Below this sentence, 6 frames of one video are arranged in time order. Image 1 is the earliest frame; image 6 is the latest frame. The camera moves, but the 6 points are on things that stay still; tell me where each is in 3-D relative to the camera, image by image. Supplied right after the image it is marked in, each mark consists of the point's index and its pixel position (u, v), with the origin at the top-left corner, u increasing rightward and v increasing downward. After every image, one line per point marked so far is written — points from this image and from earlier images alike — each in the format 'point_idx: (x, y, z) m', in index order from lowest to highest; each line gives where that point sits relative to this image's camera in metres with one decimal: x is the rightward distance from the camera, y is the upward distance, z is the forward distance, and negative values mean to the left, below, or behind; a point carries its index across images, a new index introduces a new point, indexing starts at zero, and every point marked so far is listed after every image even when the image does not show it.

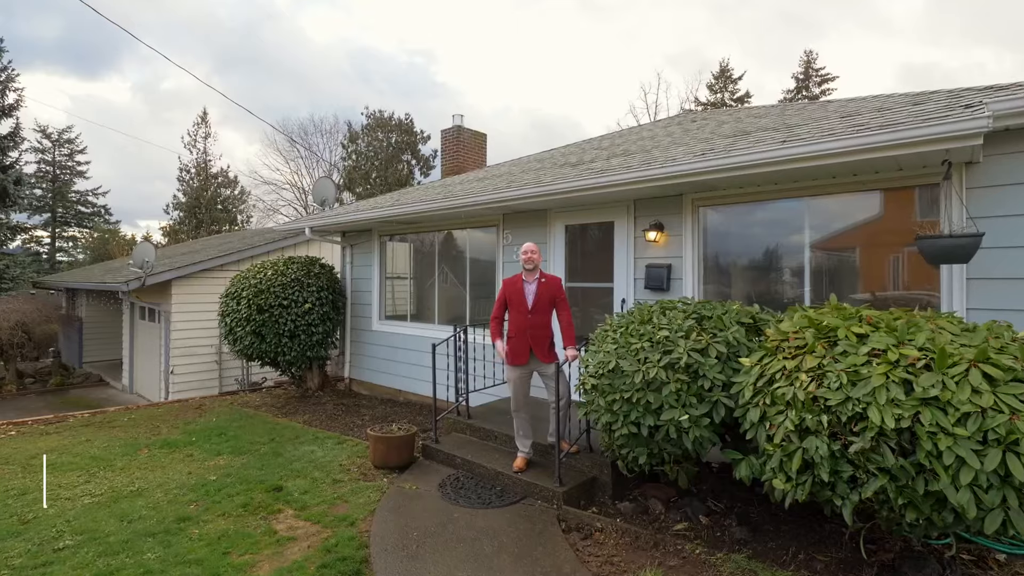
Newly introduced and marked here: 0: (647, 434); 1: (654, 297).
0: (+0.8, -0.8, +3.0) m
1: (+1.3, -0.1, +4.8) m
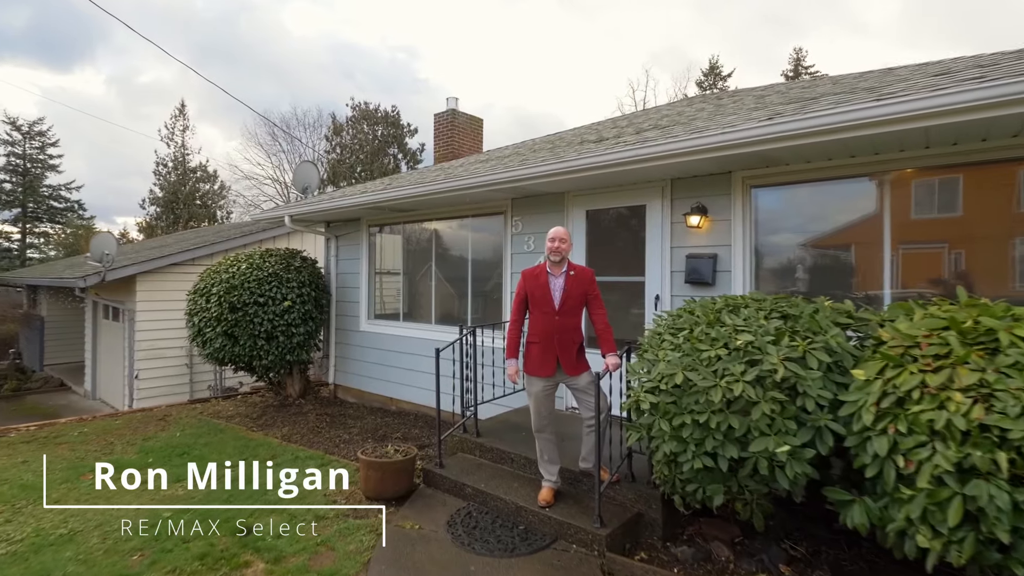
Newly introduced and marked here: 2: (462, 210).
0: (+1.0, -0.8, +2.3) m
1: (+1.4, 0.0, +4.1) m
2: (-0.5, +0.9, +5.8) m
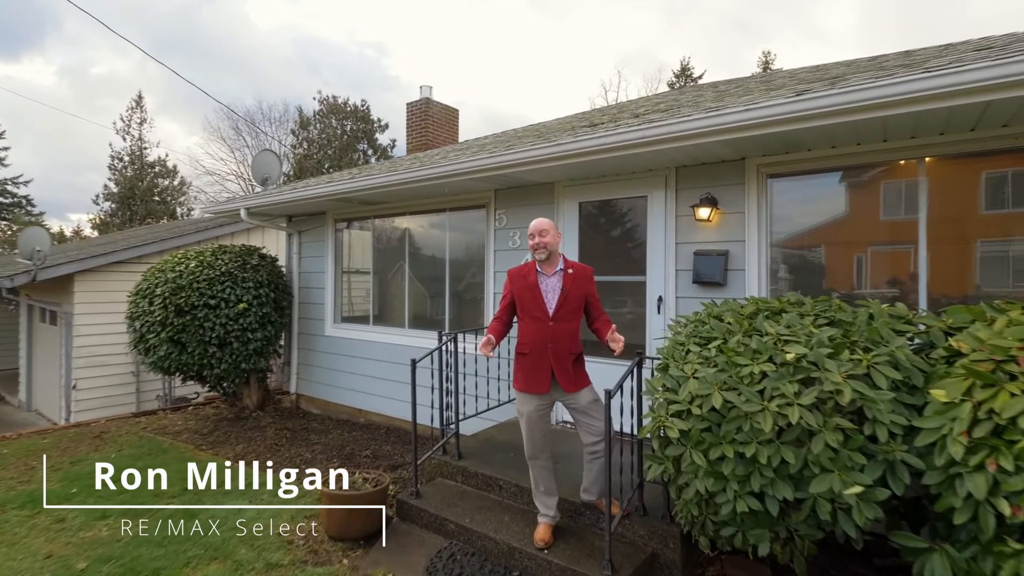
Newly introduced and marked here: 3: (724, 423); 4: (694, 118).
0: (+1.0, -0.8, +1.9) m
1: (+1.3, 0.0, +3.7) m
2: (-0.7, +0.8, +5.2) m
3: (+0.8, -0.5, +2.0) m
4: (+1.1, +1.0, +3.1) m
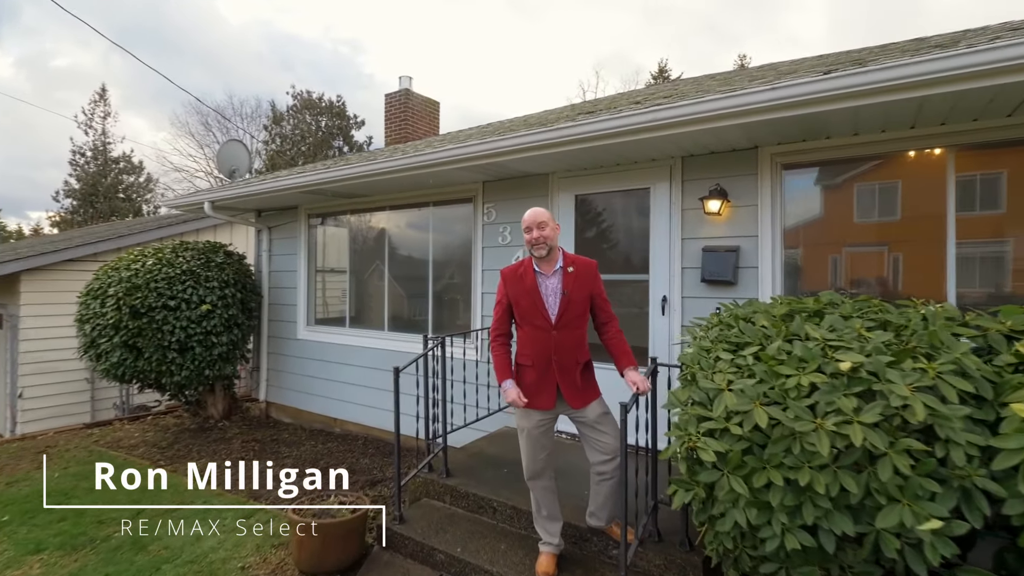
0: (+1.0, -0.8, +1.6) m
1: (+1.3, 0.0, +3.4) m
2: (-0.8, +0.8, +4.9) m
3: (+0.8, -0.5, +1.7) m
4: (+1.1, +1.0, +2.9) m
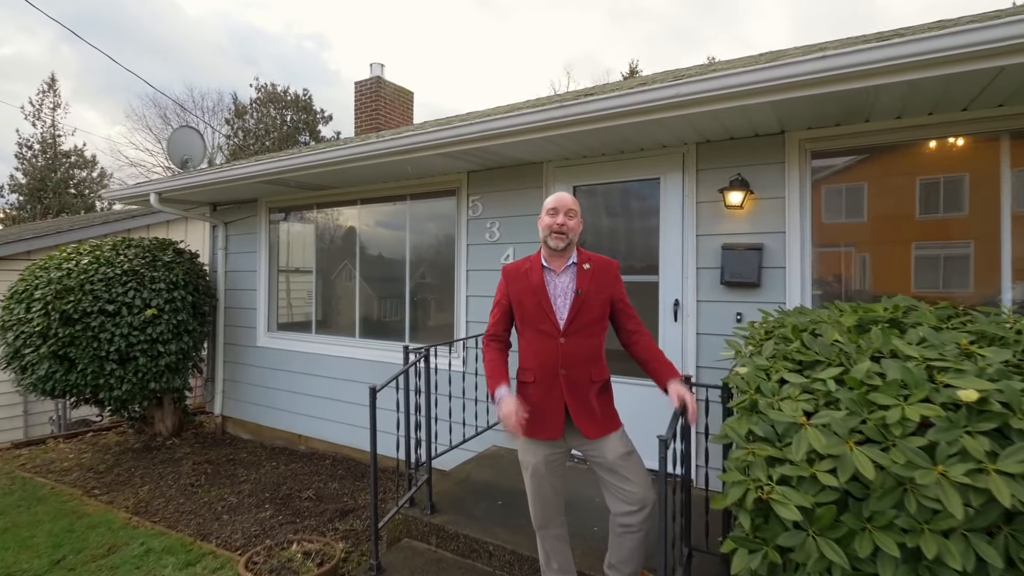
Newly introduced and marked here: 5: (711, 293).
0: (+1.1, -0.8, +1.2) m
1: (+1.2, -0.1, +3.0) m
2: (-1.0, +0.8, +4.4) m
3: (+0.9, -0.5, +1.3) m
4: (+1.1, +1.0, +2.5) m
5: (+1.2, 0.0, +3.1) m
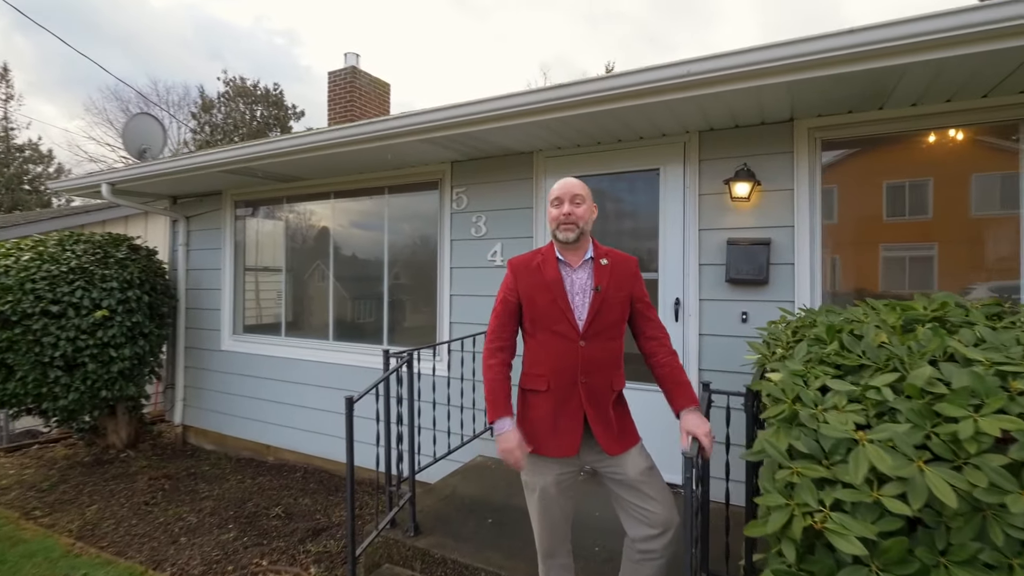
0: (+1.1, -0.8, +1.0) m
1: (+1.2, 0.0, +2.8) m
2: (-1.1, +0.8, +4.1) m
3: (+0.9, -0.5, +1.1) m
4: (+1.0, +1.0, +2.3) m
5: (+1.1, 0.0, +2.9) m
